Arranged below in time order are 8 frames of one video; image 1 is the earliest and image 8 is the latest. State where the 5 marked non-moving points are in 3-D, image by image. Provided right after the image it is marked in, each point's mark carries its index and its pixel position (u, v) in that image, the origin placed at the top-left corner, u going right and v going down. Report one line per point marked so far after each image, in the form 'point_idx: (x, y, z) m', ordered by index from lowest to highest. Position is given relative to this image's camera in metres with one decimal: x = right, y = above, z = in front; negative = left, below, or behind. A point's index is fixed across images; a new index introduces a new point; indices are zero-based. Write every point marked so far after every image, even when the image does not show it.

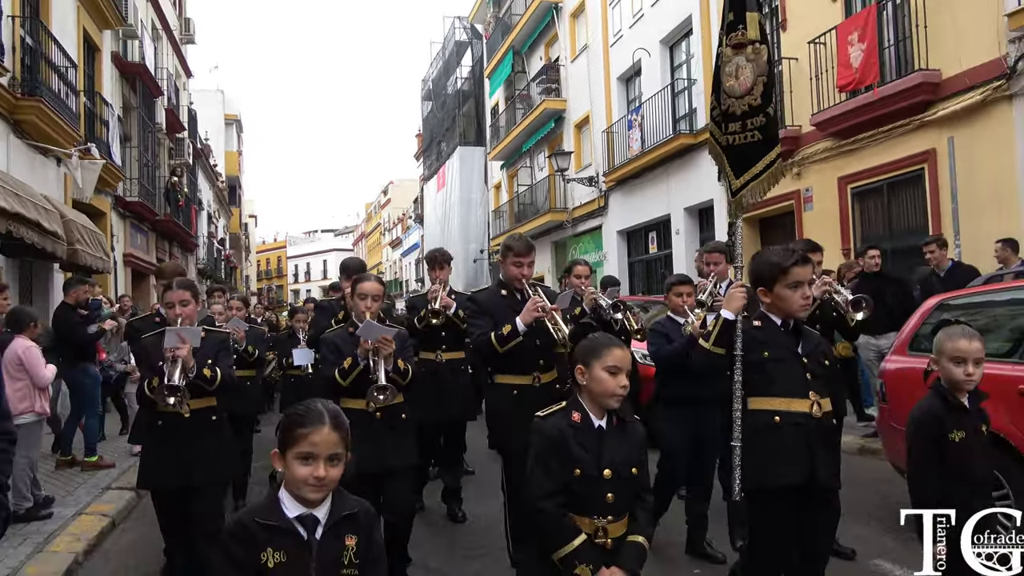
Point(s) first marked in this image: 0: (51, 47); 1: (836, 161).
0: (-7.0, +3.7, +11.4) m
1: (+4.7, +1.8, +10.7) m
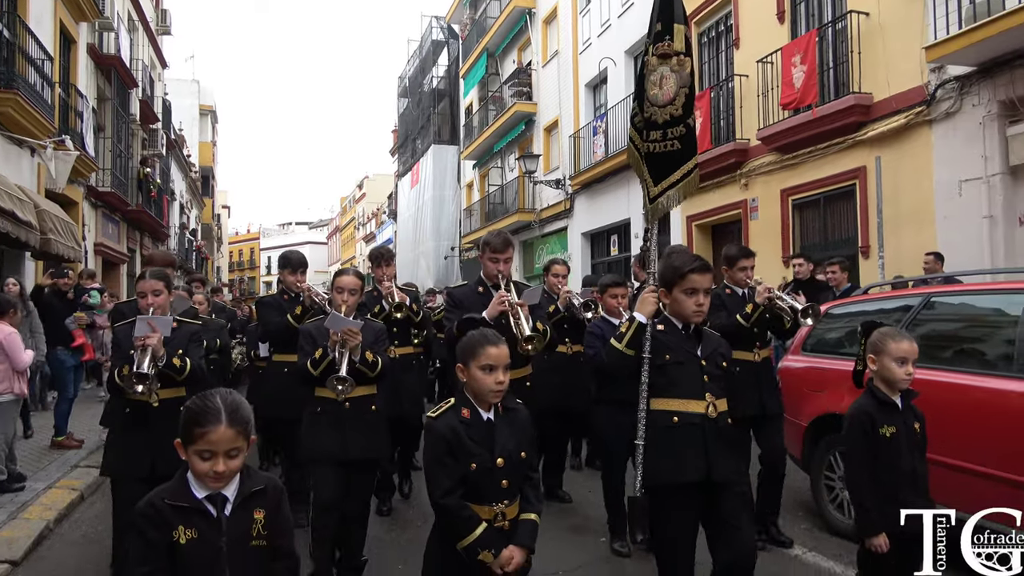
0: (-7.6, +3.9, +11.7) m
1: (+4.1, +1.7, +11.4) m
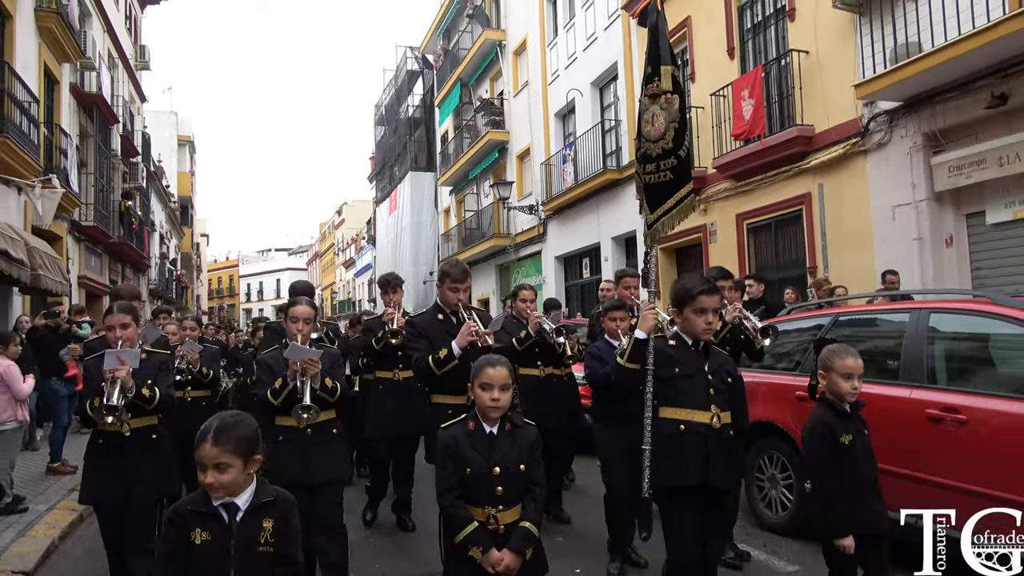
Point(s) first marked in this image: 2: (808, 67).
0: (-8.1, +3.3, +12.1) m
1: (+3.6, +1.4, +12.1) m
2: (+4.2, +3.1, +10.5) m
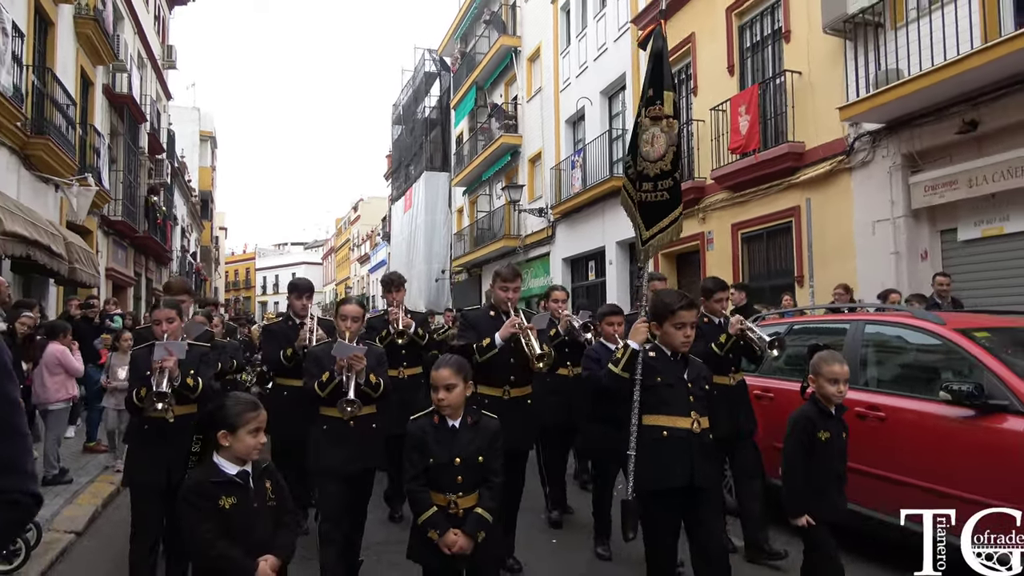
0: (-7.9, +3.5, +13.0) m
1: (+3.7, +1.3, +12.7) m
2: (+4.3, +3.0, +11.1) m
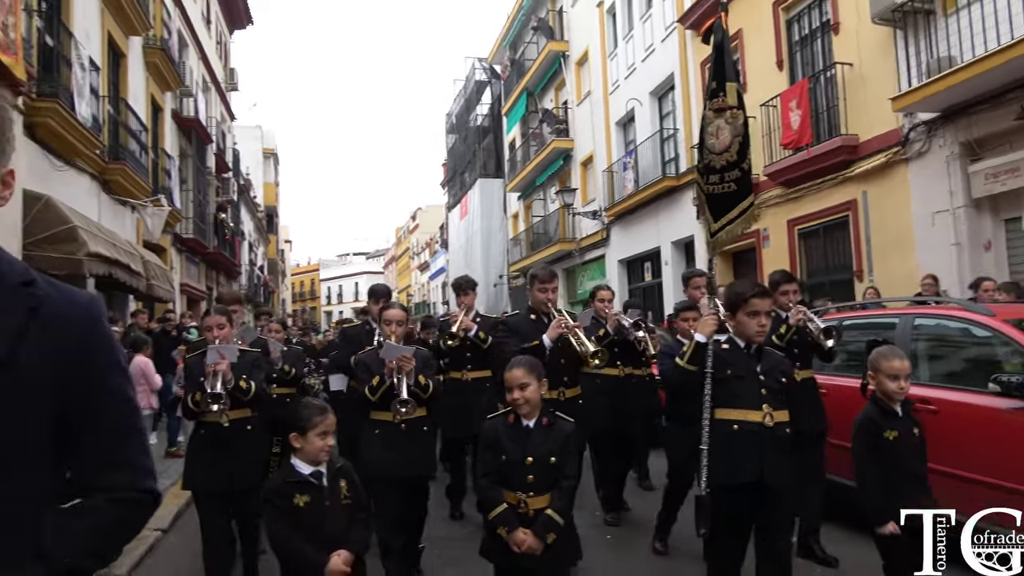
0: (-7.1, +3.2, +13.8) m
1: (+4.6, +1.4, +12.6) m
2: (+5.0, +3.1, +10.9) m
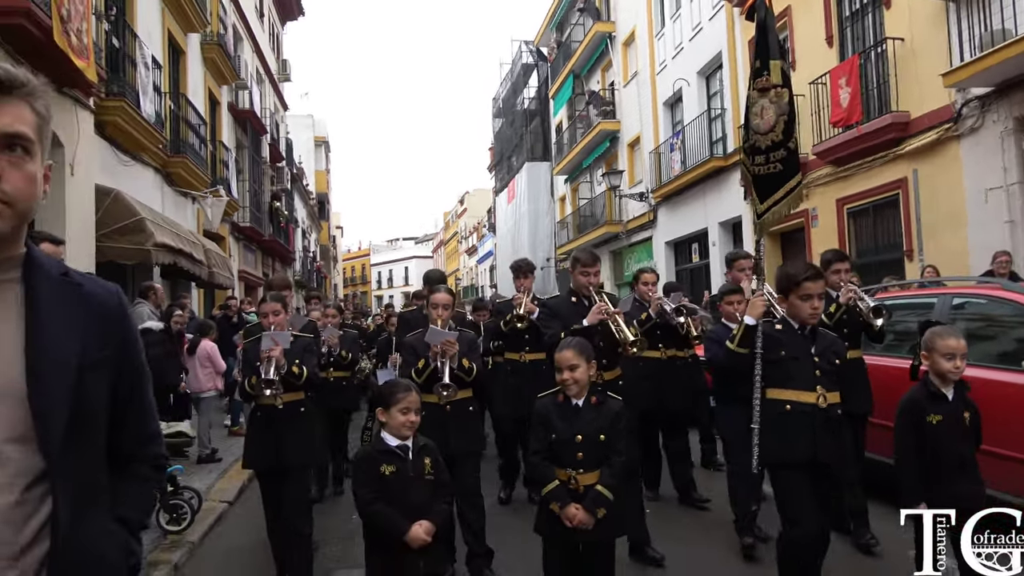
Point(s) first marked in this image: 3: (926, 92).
0: (-6.2, +3.4, +14.3) m
1: (+5.4, +1.7, +12.5) m
2: (+5.6, +3.4, +10.7) m
3: (+5.7, +2.7, +10.3) m
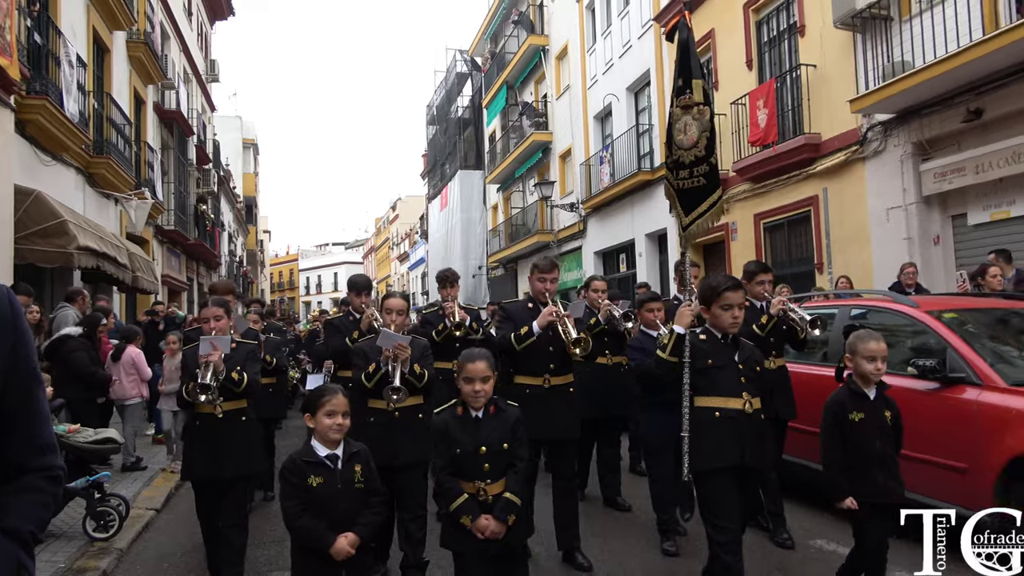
0: (-7.5, +3.3, +13.9) m
1: (+4.2, +1.5, +13.1) m
2: (+4.6, +3.2, +11.4) m
3: (+4.8, +2.5, +11.0) m
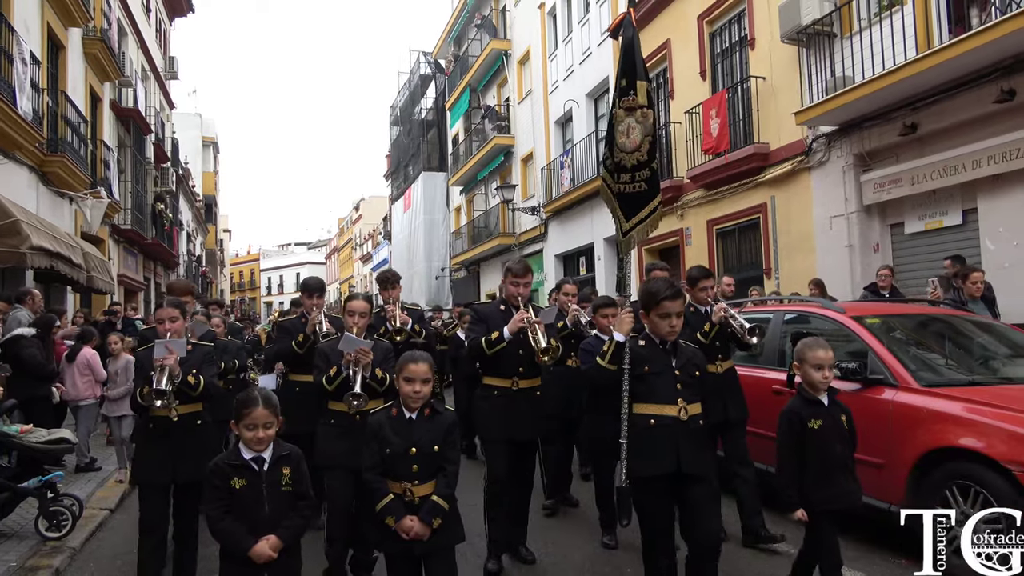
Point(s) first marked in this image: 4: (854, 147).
0: (-8.2, +3.3, +13.8) m
1: (+3.5, +1.4, +13.5) m
2: (+4.0, +3.1, +11.9) m
3: (+4.2, +2.5, +11.5) m
4: (+4.6, +1.9, +10.1) m
